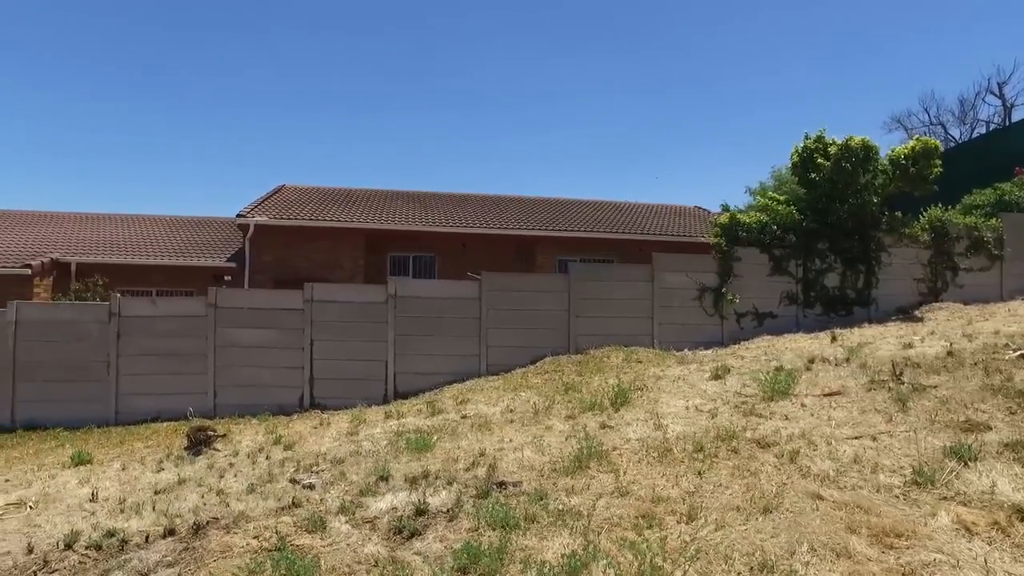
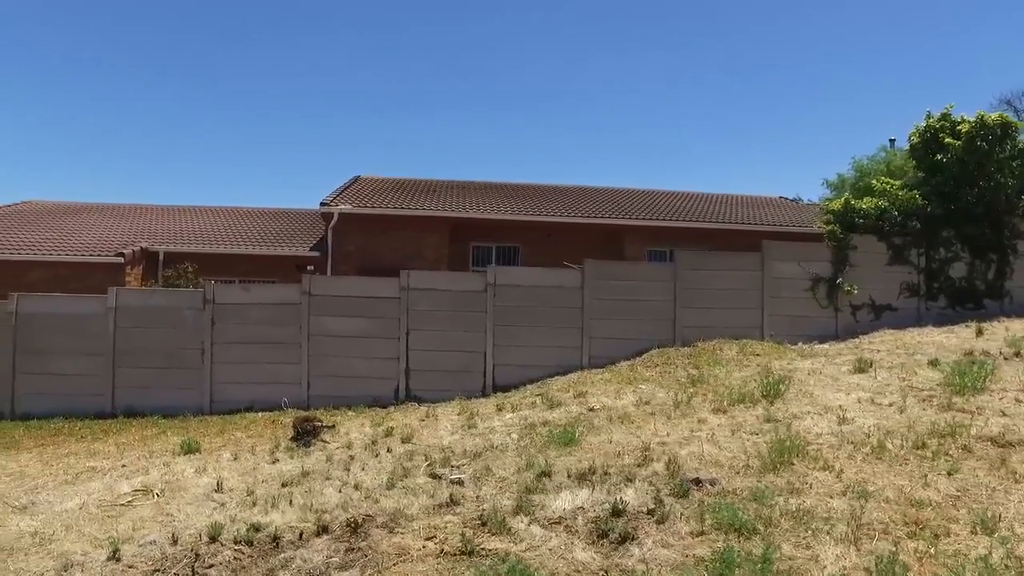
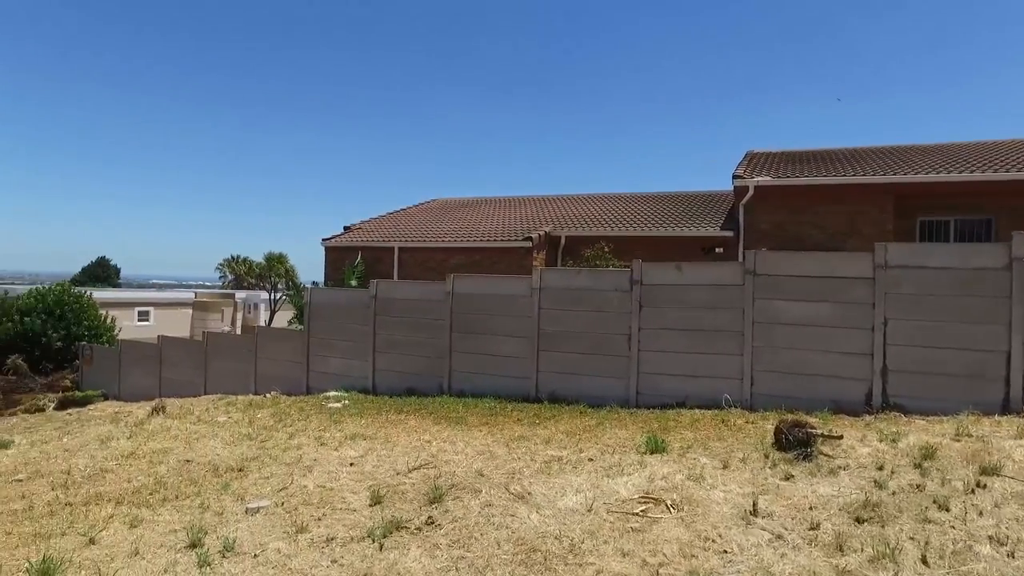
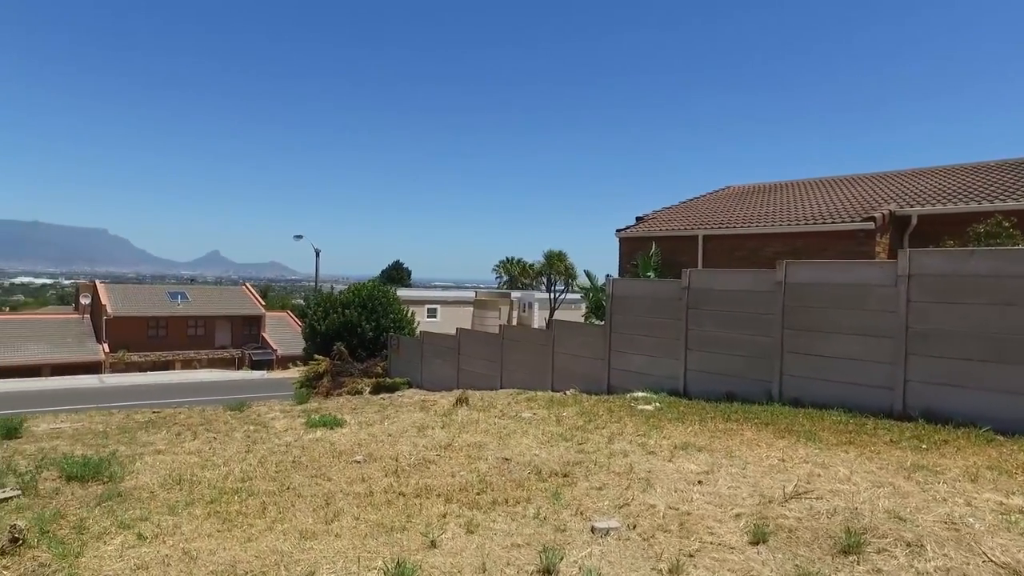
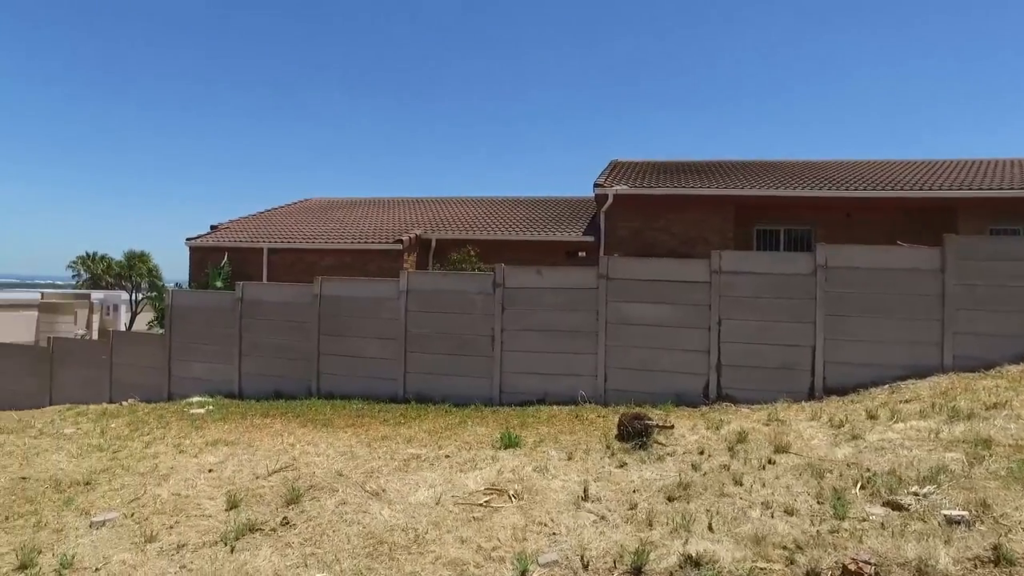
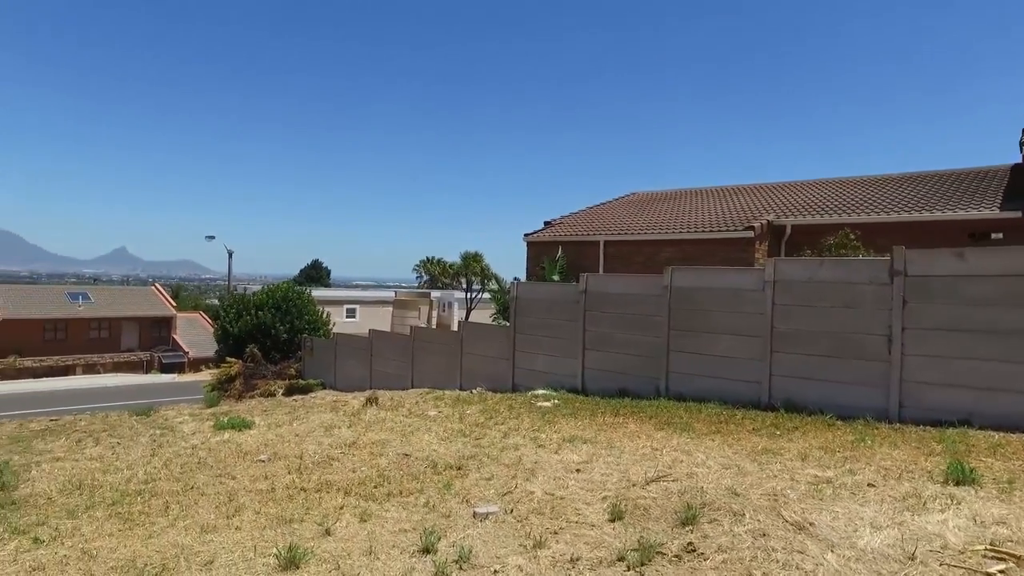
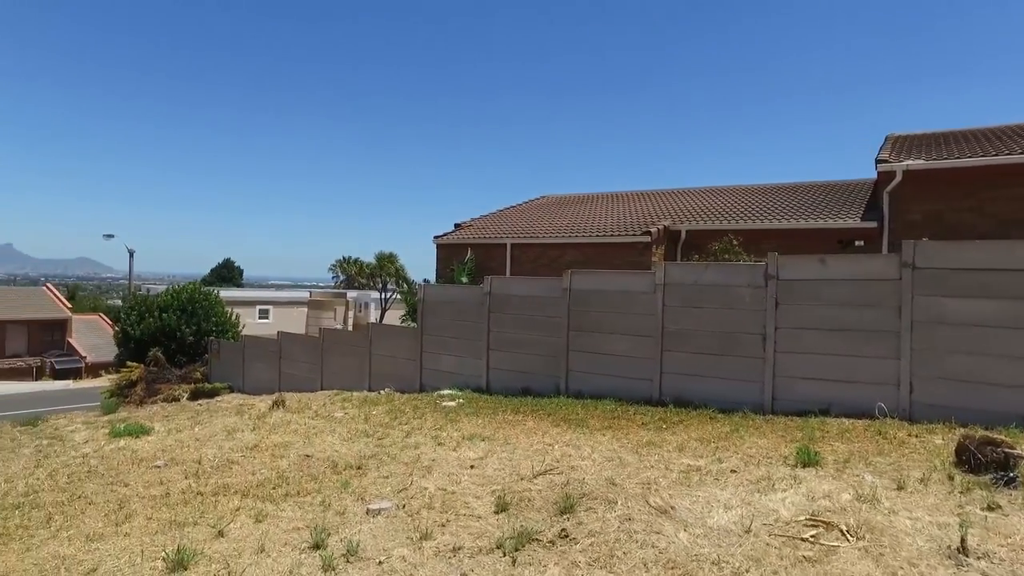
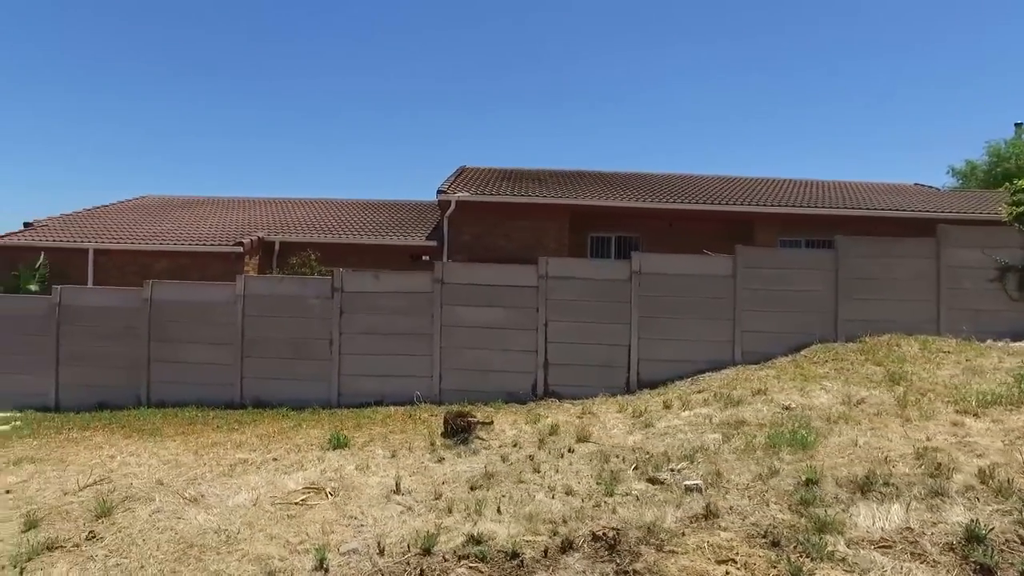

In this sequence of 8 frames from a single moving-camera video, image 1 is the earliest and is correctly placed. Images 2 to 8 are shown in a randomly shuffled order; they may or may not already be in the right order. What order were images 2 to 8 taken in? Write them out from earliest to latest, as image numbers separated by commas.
2, 8, 5, 3, 7, 6, 4
